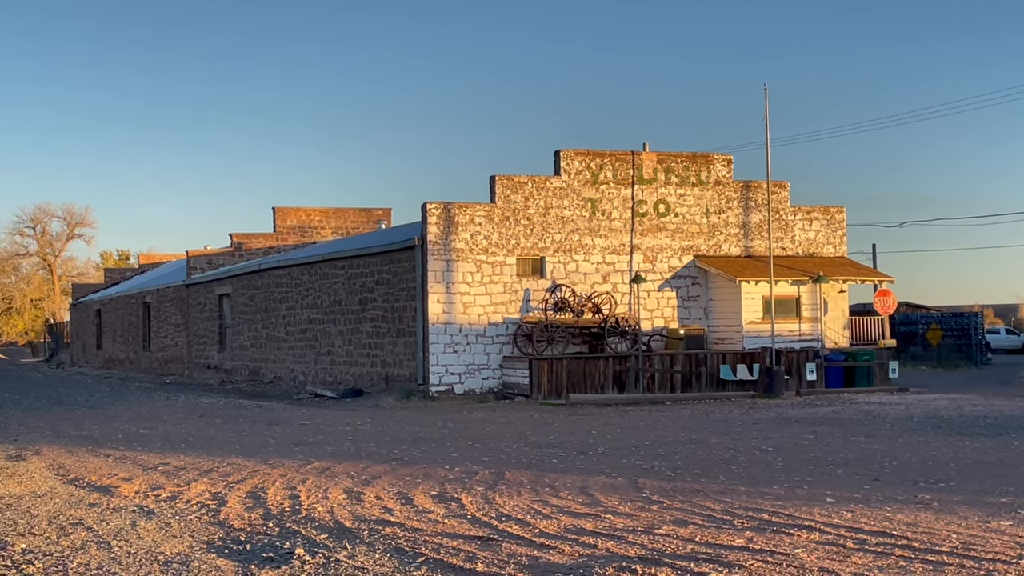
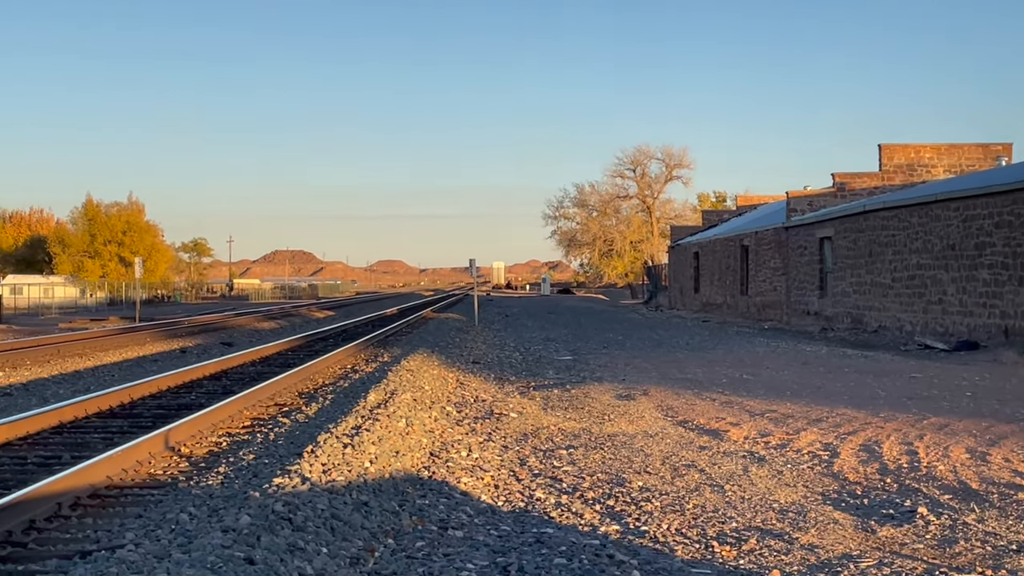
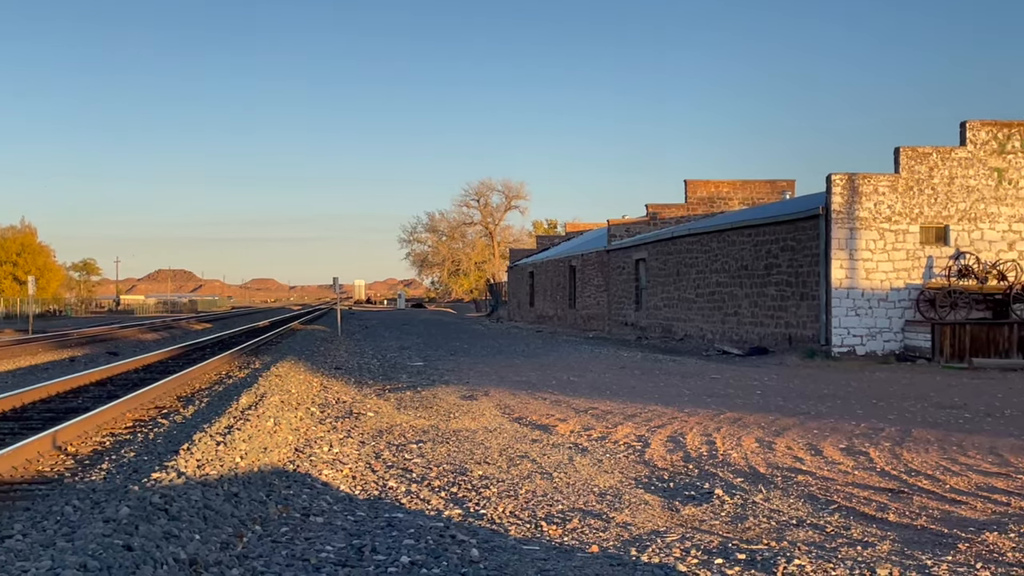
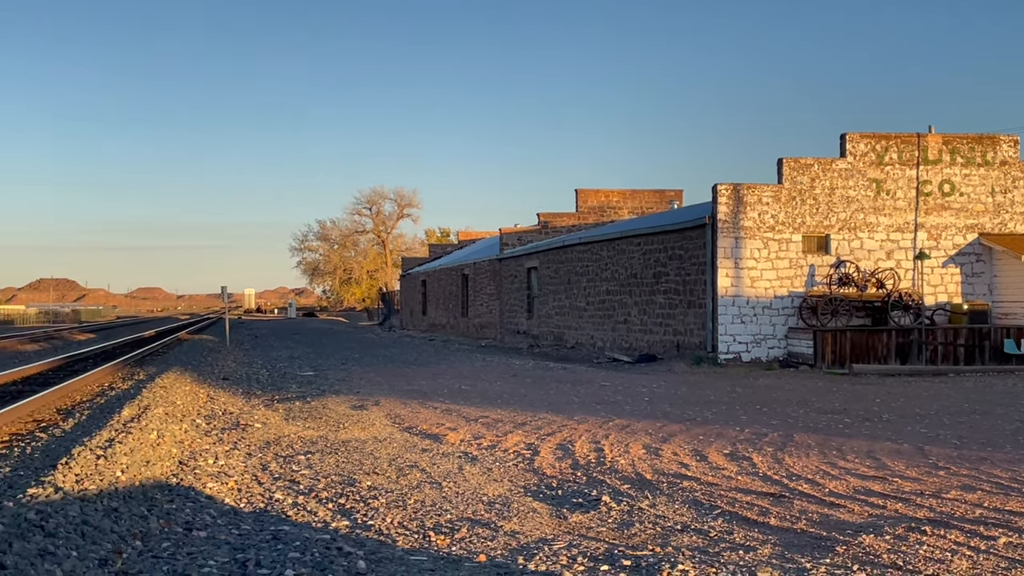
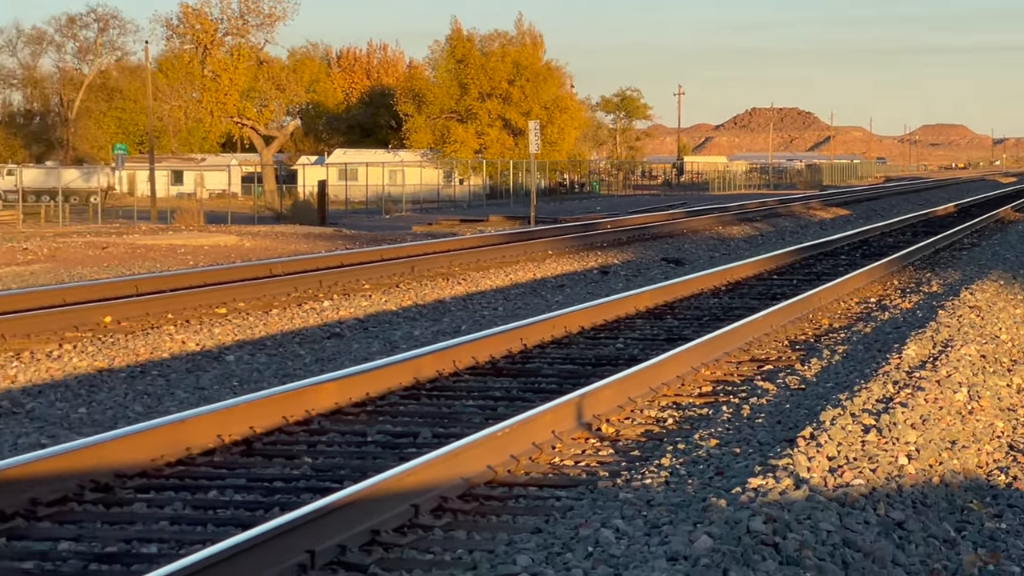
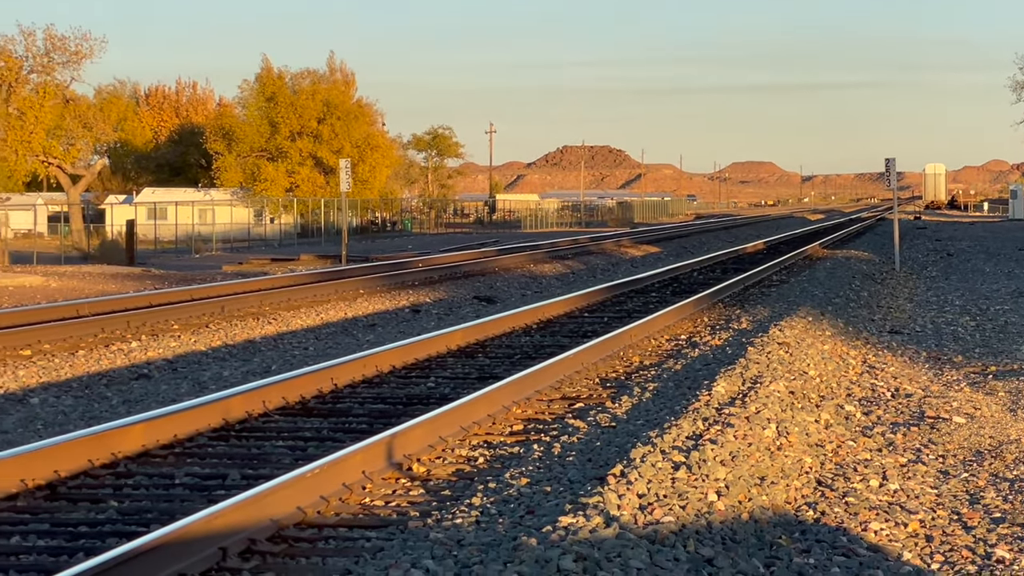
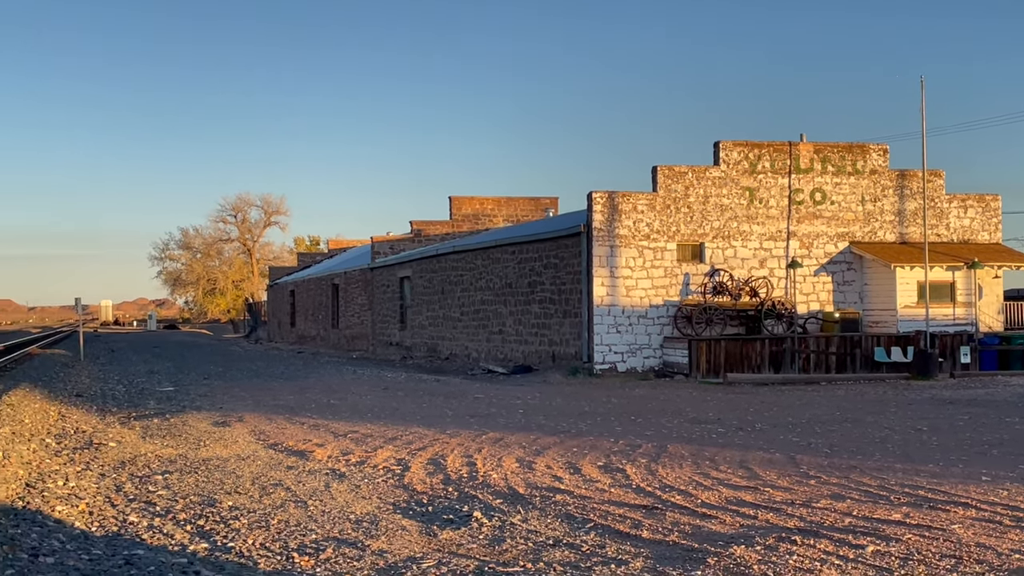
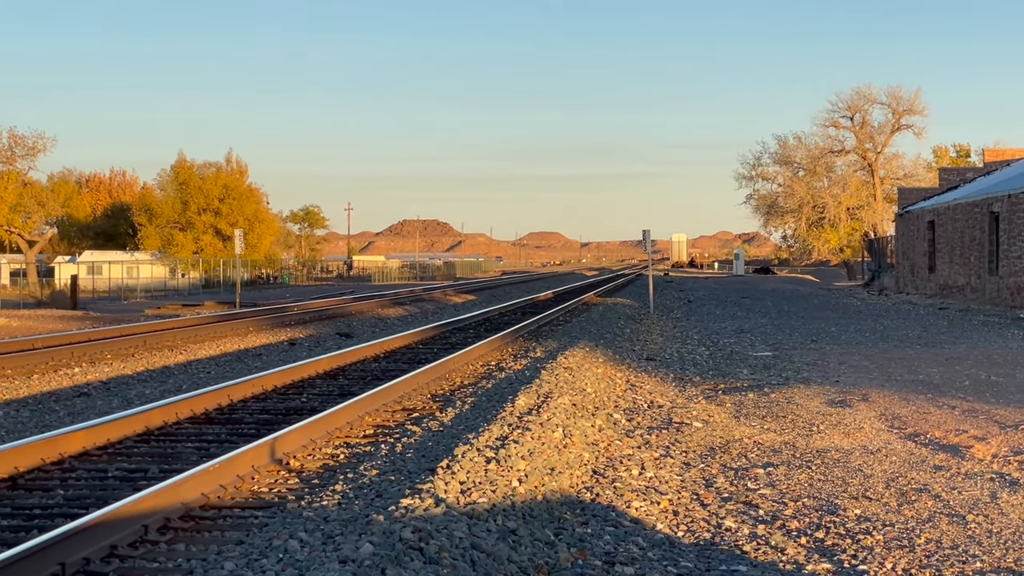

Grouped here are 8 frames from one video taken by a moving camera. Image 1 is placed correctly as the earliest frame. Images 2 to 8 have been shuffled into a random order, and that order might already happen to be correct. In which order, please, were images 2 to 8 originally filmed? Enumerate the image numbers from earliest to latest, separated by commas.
7, 4, 3, 2, 8, 6, 5
